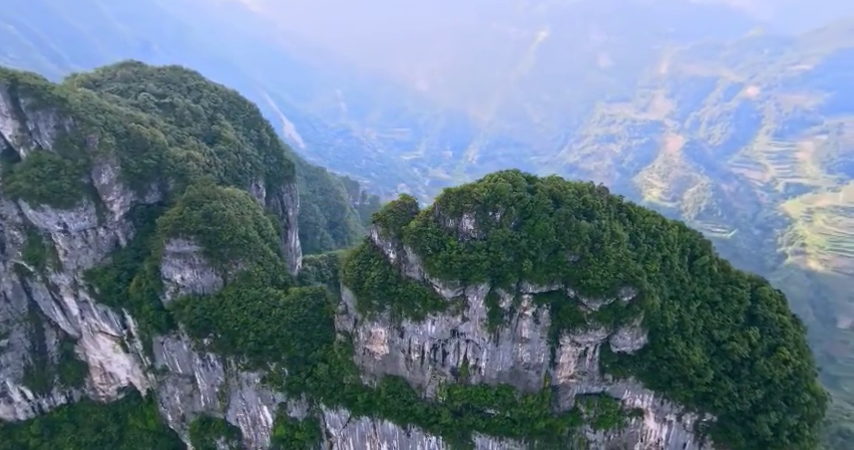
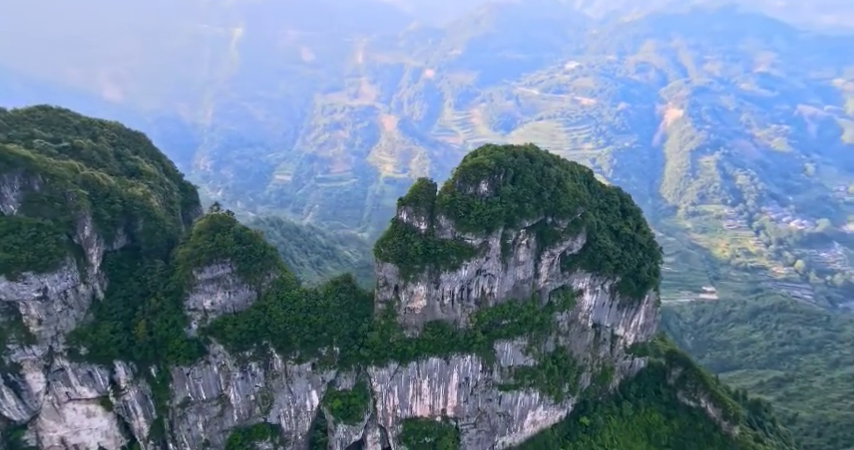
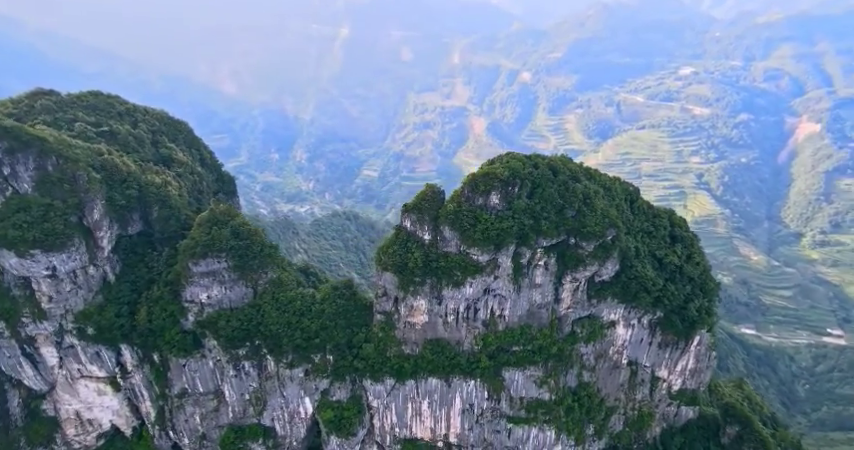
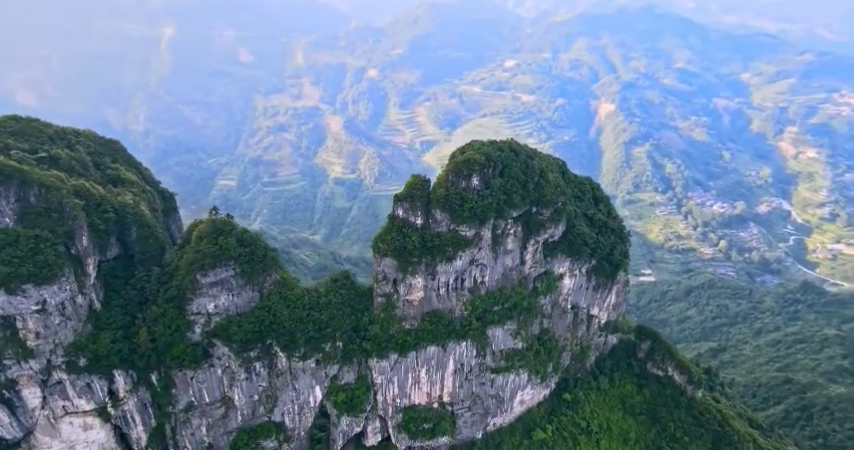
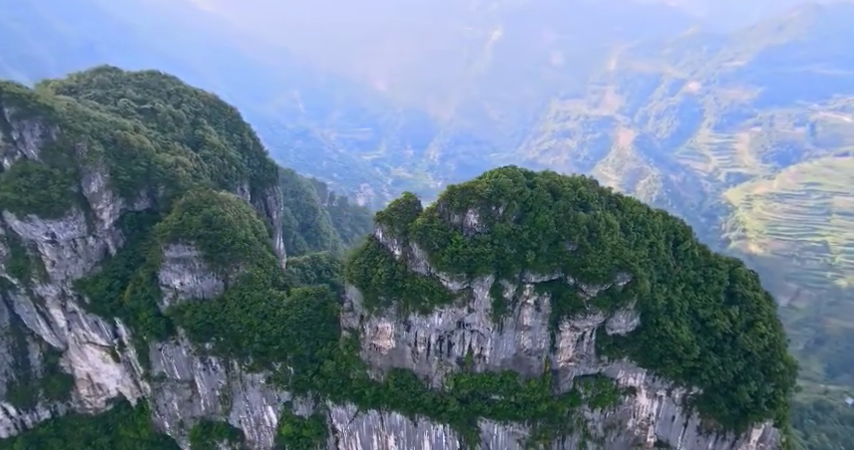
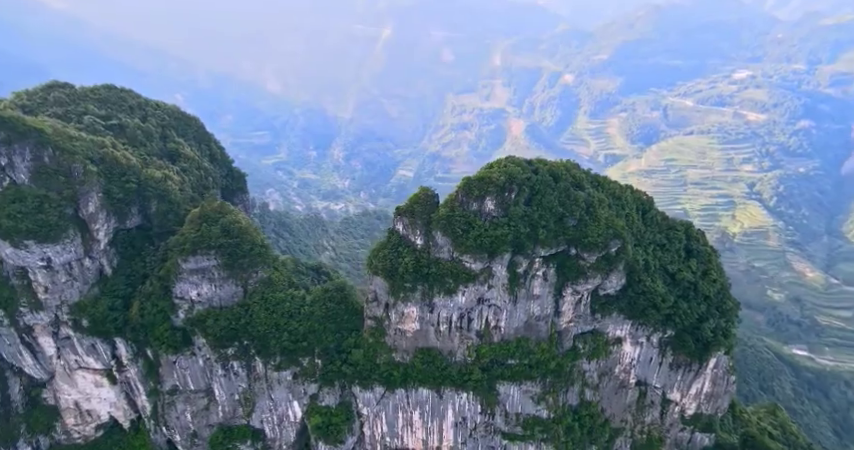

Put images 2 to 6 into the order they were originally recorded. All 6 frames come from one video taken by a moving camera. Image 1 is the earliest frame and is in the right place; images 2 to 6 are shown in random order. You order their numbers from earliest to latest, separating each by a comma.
5, 6, 3, 2, 4
